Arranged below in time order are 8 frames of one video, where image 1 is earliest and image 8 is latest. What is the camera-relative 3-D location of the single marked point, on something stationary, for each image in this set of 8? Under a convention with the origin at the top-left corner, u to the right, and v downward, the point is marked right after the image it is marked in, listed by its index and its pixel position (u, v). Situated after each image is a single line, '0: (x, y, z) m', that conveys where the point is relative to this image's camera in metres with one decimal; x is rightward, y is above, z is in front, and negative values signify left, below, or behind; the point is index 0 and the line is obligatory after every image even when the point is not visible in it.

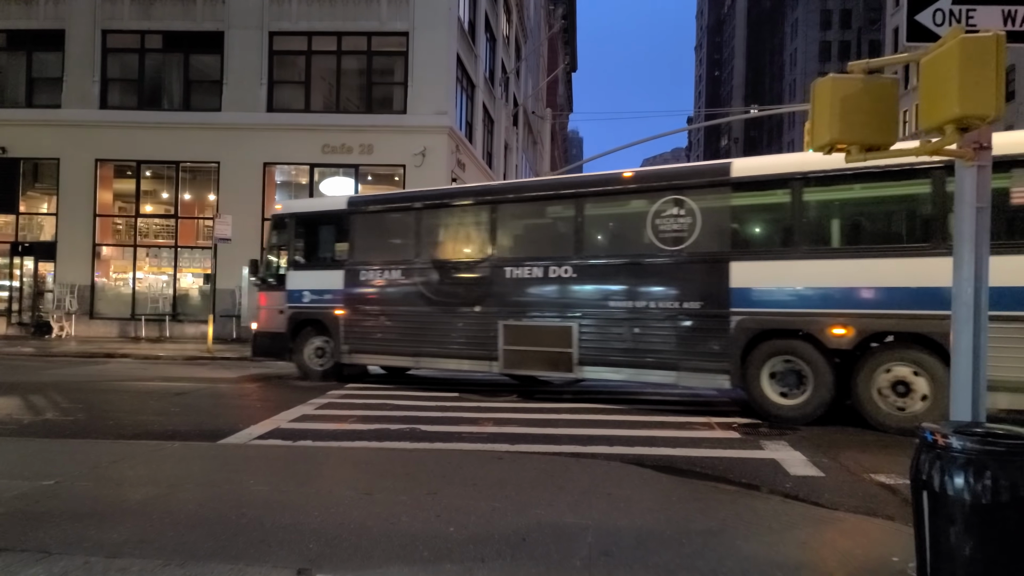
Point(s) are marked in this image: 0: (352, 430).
0: (-1.9, -1.7, +8.9) m
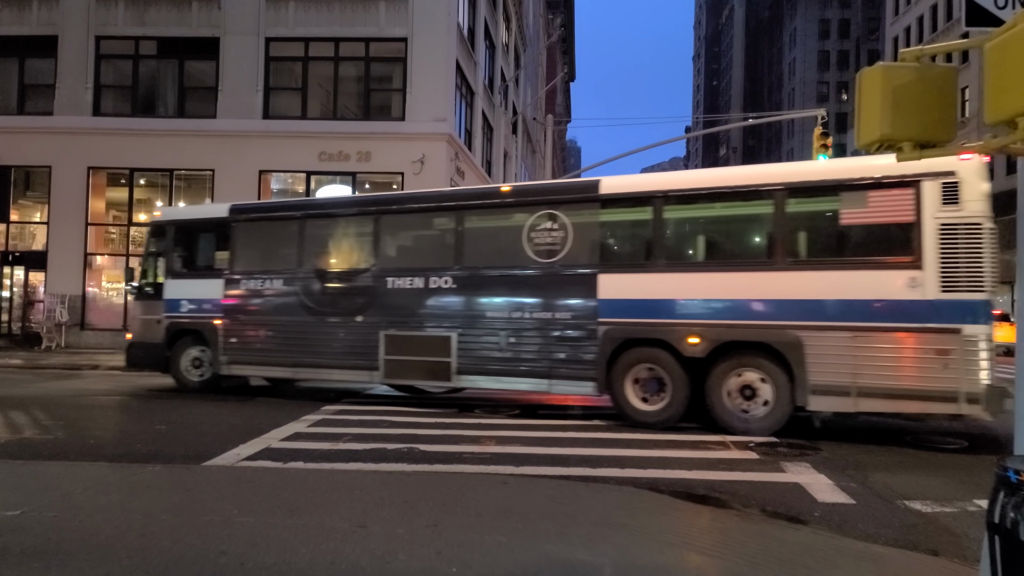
0: (-1.9, -1.8, +8.4) m
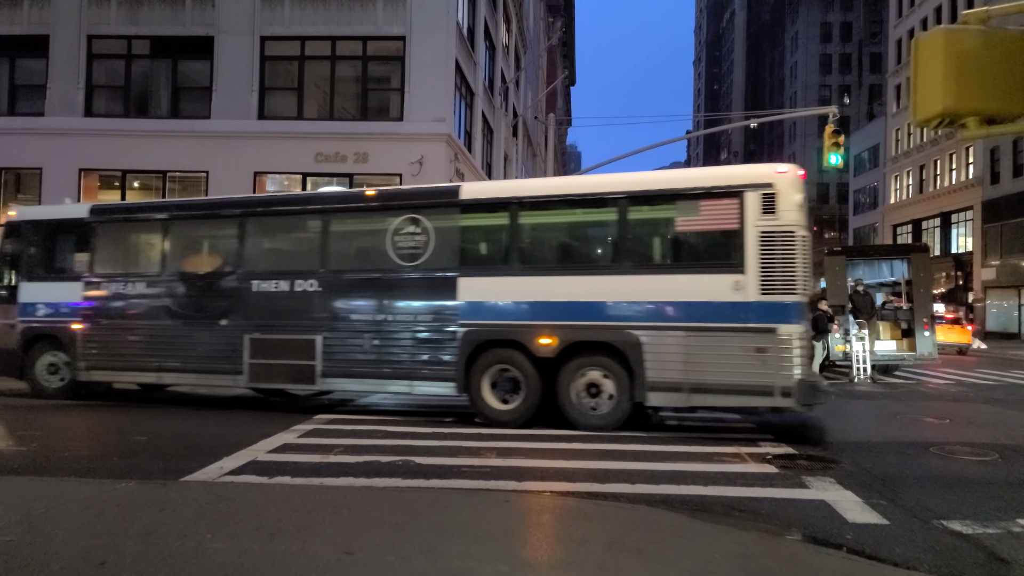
0: (-1.8, -1.8, +7.9) m
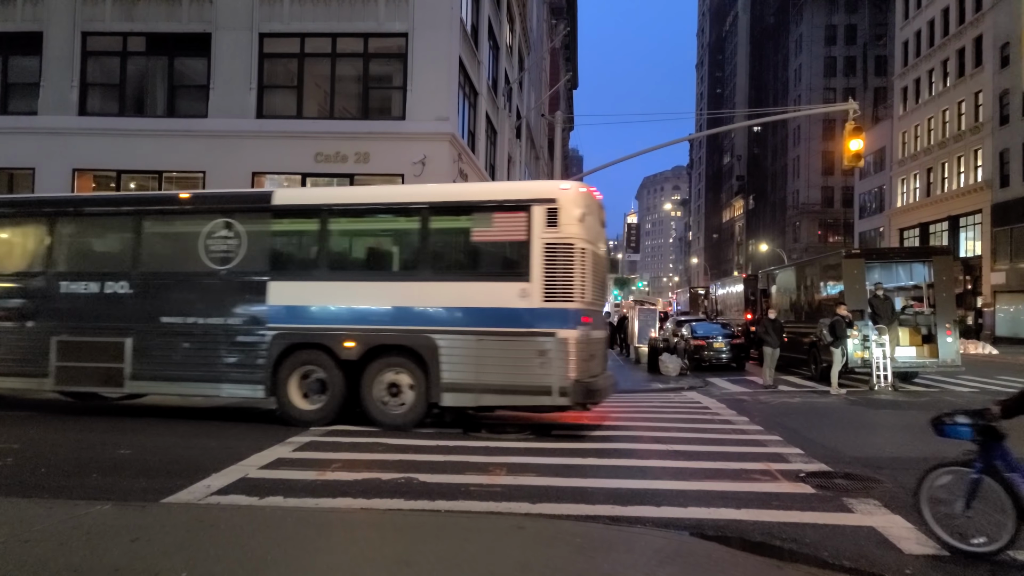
0: (-1.7, -1.9, +7.3) m
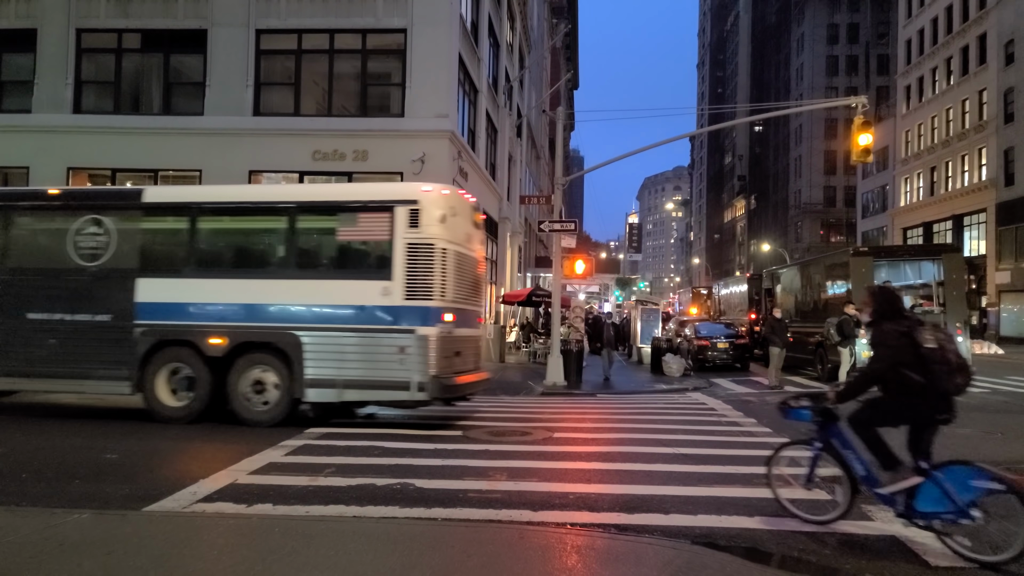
0: (-1.7, -1.9, +7.0) m
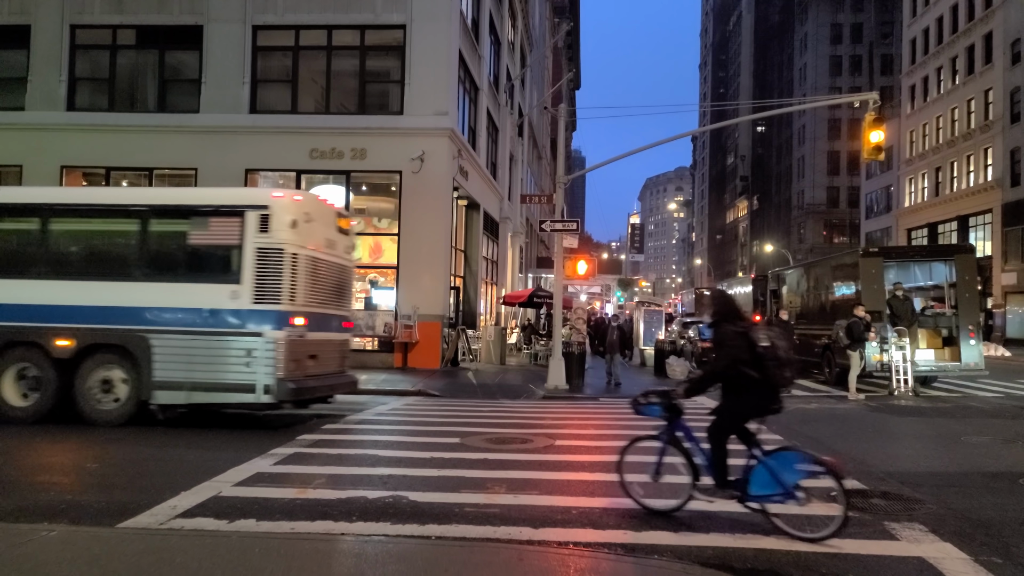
0: (-1.7, -1.9, +6.6) m
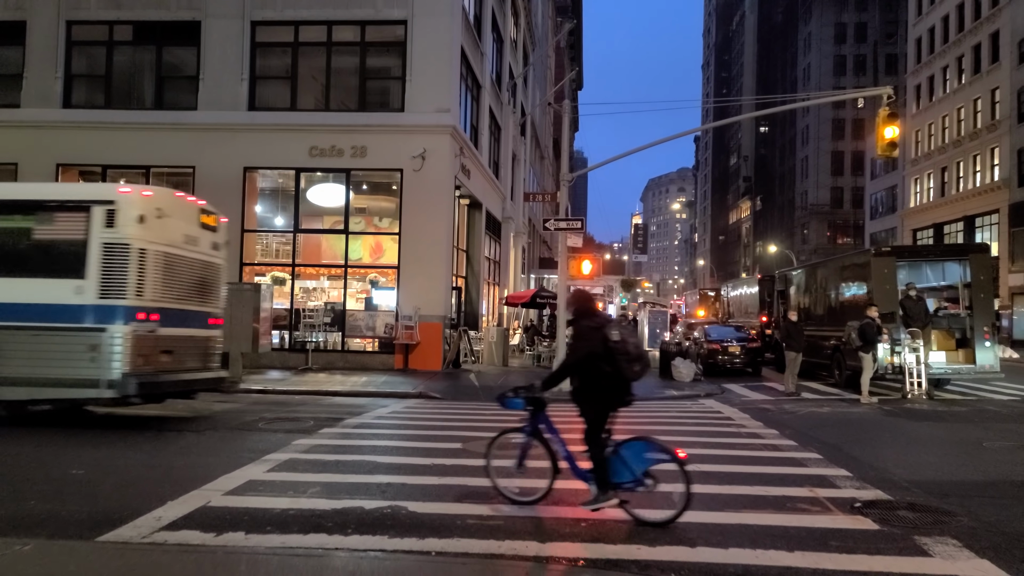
0: (-1.7, -1.9, +6.2) m
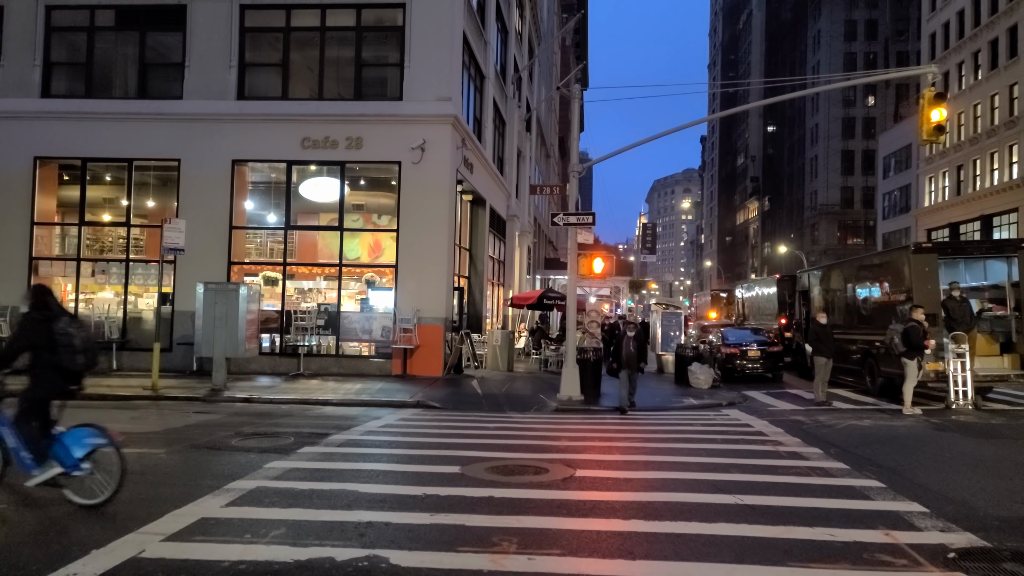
0: (-1.6, -1.8, +5.0) m
